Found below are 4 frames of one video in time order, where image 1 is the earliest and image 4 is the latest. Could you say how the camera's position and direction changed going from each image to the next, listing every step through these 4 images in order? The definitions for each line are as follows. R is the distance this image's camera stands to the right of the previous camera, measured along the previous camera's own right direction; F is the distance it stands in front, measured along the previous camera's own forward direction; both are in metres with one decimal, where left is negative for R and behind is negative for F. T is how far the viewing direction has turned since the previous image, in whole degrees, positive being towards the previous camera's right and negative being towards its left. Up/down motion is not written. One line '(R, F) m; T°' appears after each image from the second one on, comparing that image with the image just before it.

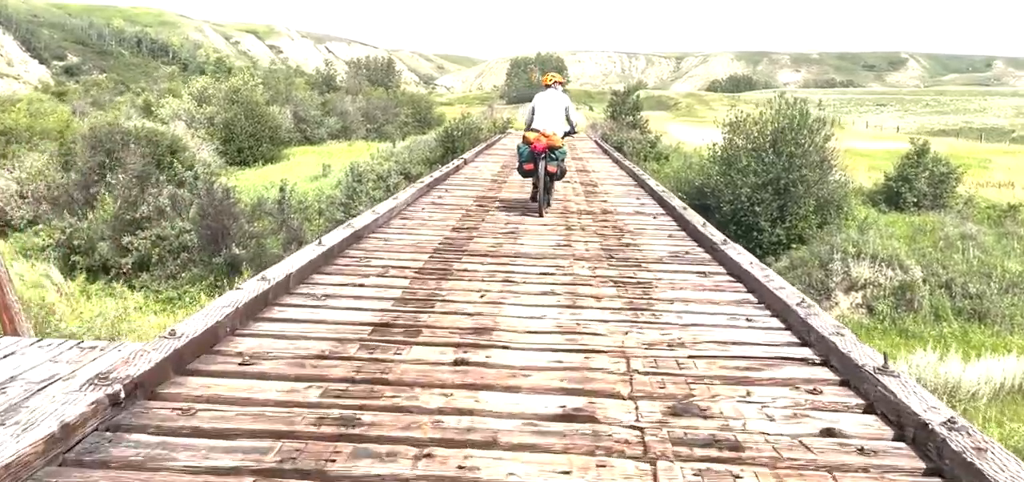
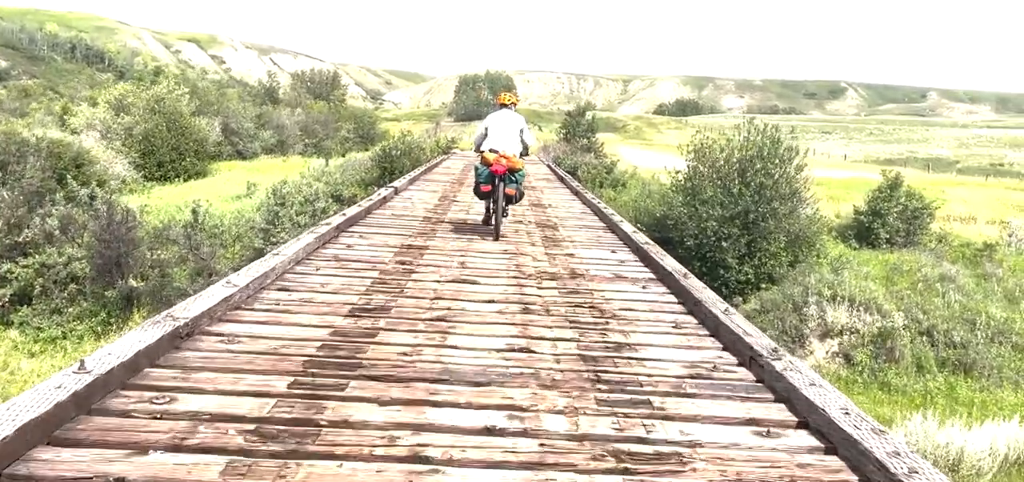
(+0.1, +1.8) m; +4°
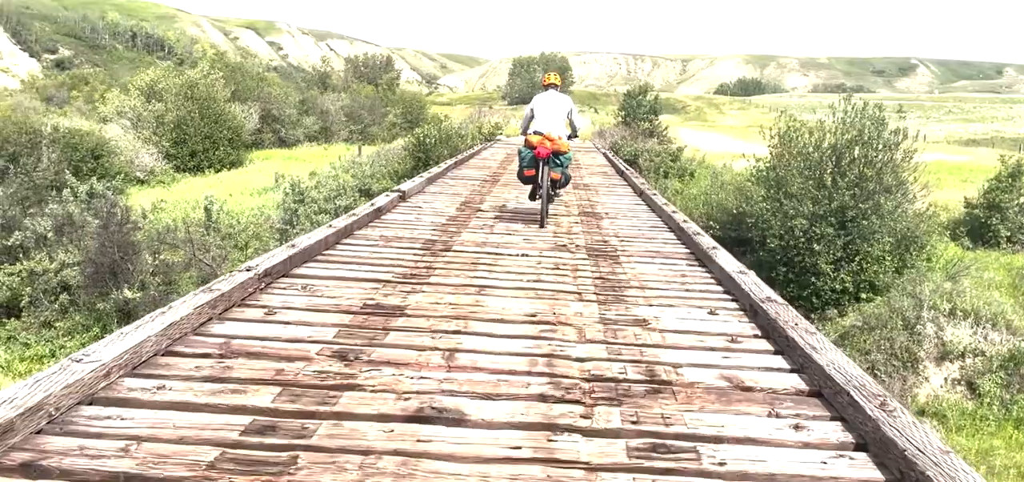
(+0.1, +2.2) m; -4°
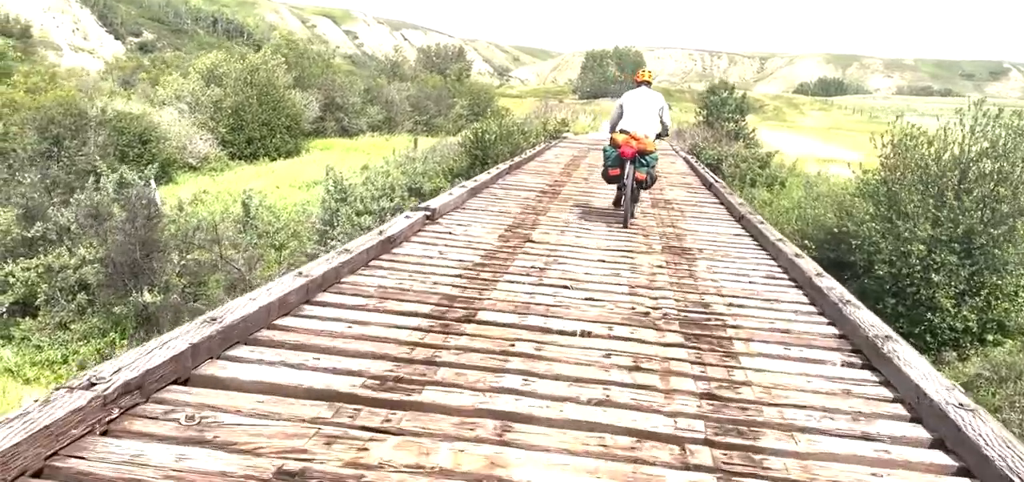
(0.0, +1.6) m; -4°
